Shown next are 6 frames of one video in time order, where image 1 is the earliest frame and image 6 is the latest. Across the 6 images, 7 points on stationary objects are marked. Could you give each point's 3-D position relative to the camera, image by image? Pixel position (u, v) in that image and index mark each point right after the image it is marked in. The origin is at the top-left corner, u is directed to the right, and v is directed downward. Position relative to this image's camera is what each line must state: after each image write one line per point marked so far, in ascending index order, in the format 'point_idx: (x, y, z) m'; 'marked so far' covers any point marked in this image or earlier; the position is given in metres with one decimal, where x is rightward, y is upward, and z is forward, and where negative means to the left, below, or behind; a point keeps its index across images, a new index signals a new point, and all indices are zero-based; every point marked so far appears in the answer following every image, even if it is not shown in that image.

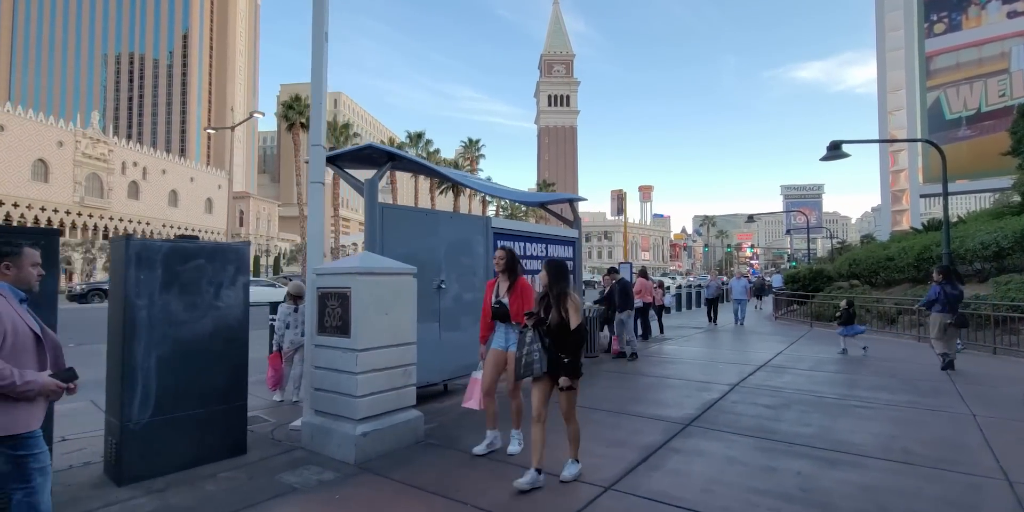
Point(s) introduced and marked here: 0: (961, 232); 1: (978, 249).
0: (+15.2, +0.8, +17.0) m
1: (+14.3, +0.2, +15.4) m
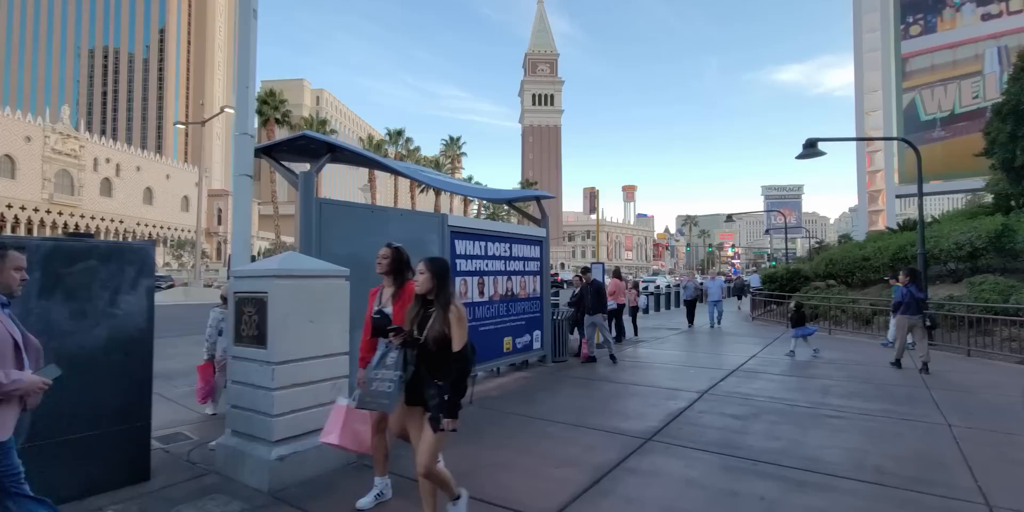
0: (+14.3, +0.8, +16.9) m
1: (+13.4, +0.2, +15.3) m
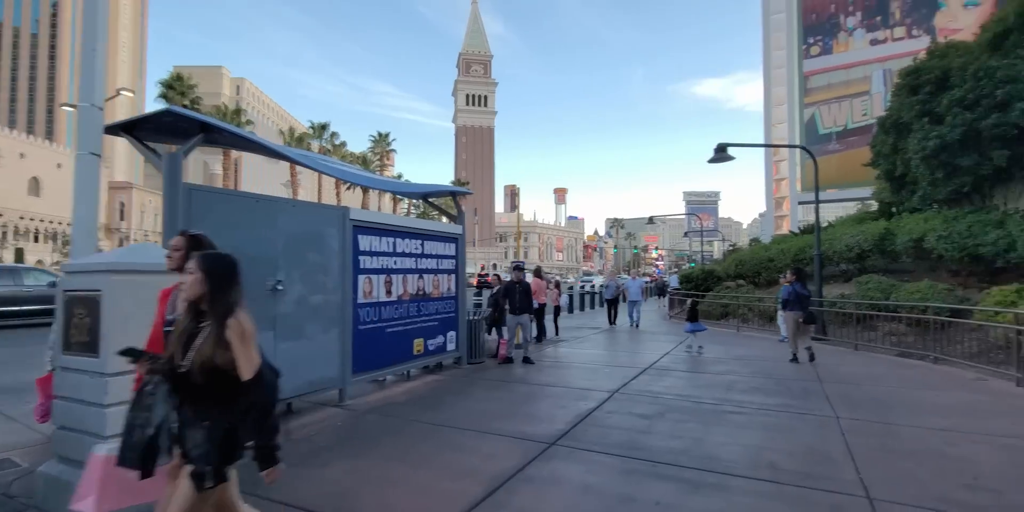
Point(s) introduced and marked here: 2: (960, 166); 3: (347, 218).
0: (+11.6, +0.8, +18.2) m
1: (+10.9, +0.2, +16.5) m
2: (+12.3, +2.5, +13.8) m
3: (-2.5, +0.6, +7.6) m
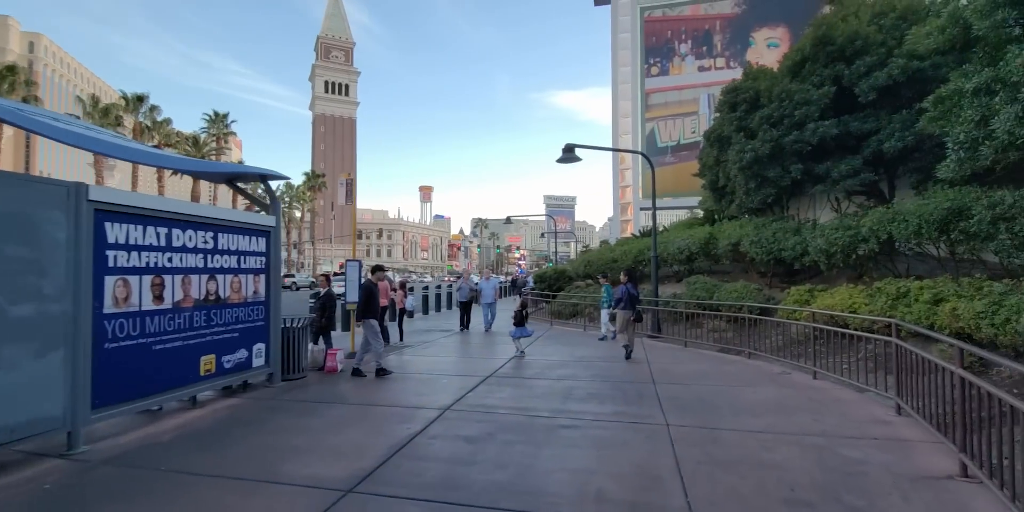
0: (+6.0, +0.7, +19.6) m
1: (+5.8, +0.1, +17.7) m
2: (+7.9, +2.4, +15.5) m
3: (-4.8, +0.6, +5.6) m
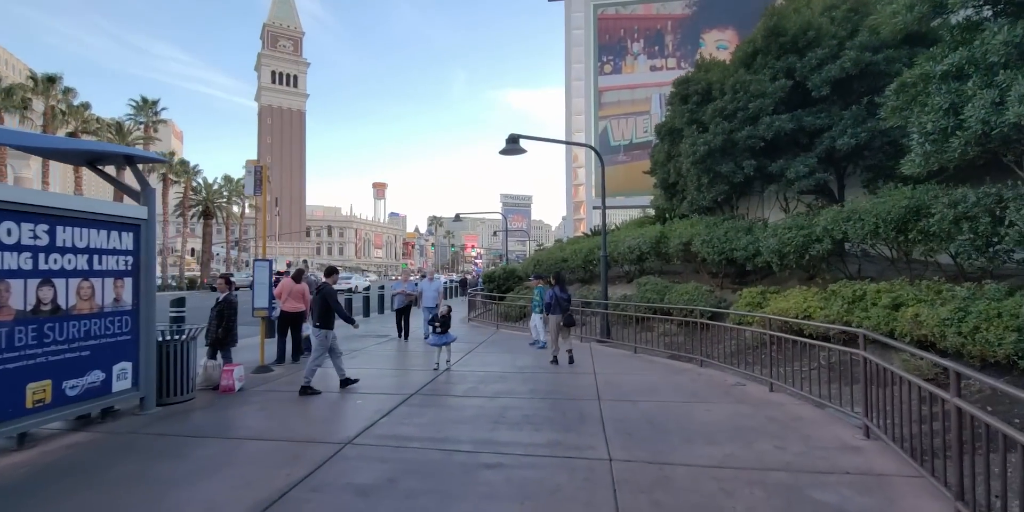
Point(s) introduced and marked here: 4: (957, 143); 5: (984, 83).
0: (+3.9, +0.7, +18.8) m
1: (+3.9, +0.1, +17.0) m
2: (+6.1, +2.4, +14.9) m
3: (-5.7, +0.6, +4.0) m
4: (+6.8, +1.7, +7.7) m
5: (+6.9, +2.5, +7.4) m
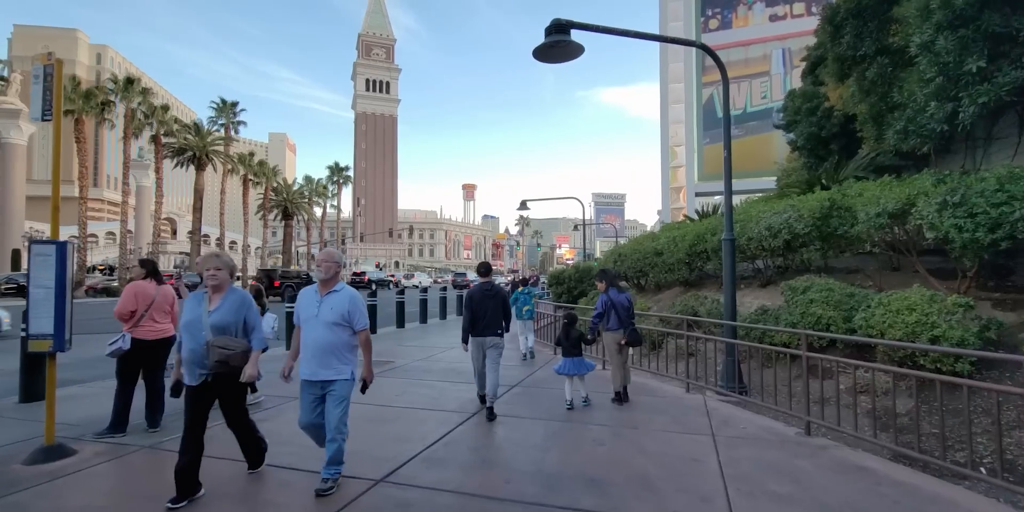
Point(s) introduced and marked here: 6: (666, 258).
0: (+5.5, +1.0, +12.0) m
1: (+5.1, +0.4, +10.2) m
2: (+7.0, +2.7, +7.8) m
3: (-6.6, +0.9, -0.8) m
4: (+6.3, +2.0, +0.6) m
5: (+6.3, +2.8, +0.3) m
6: (+4.6, -0.1, +15.0) m
